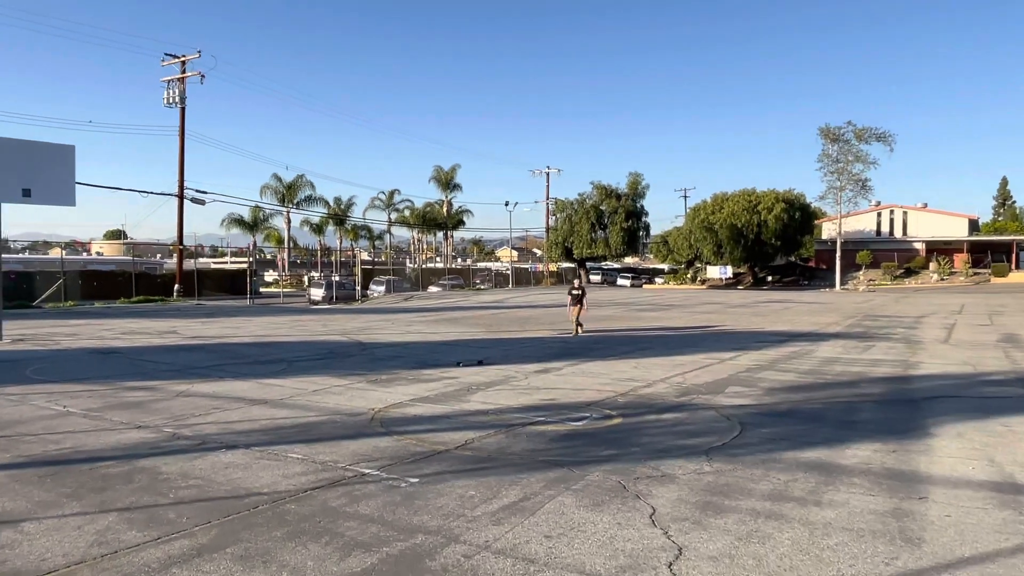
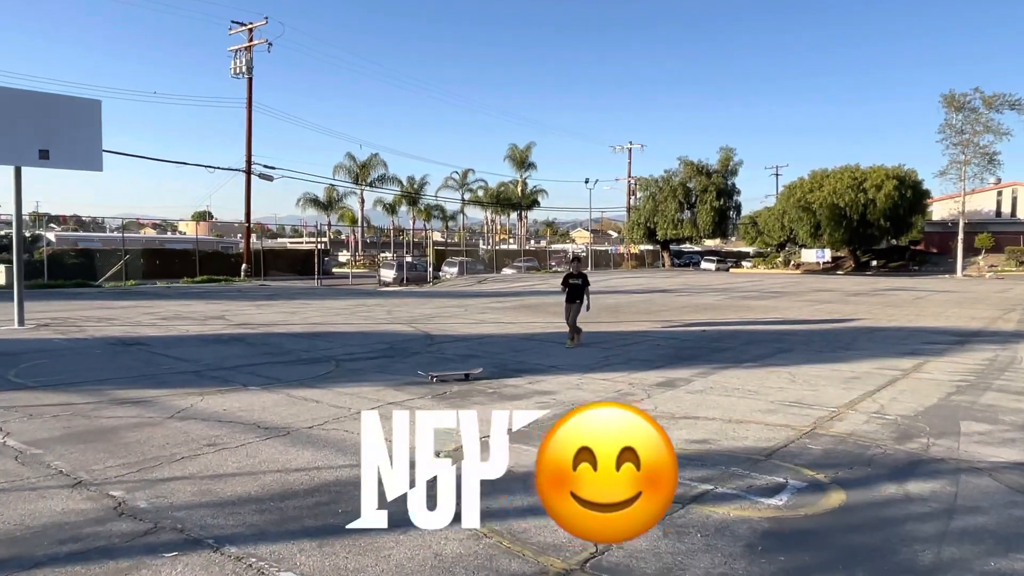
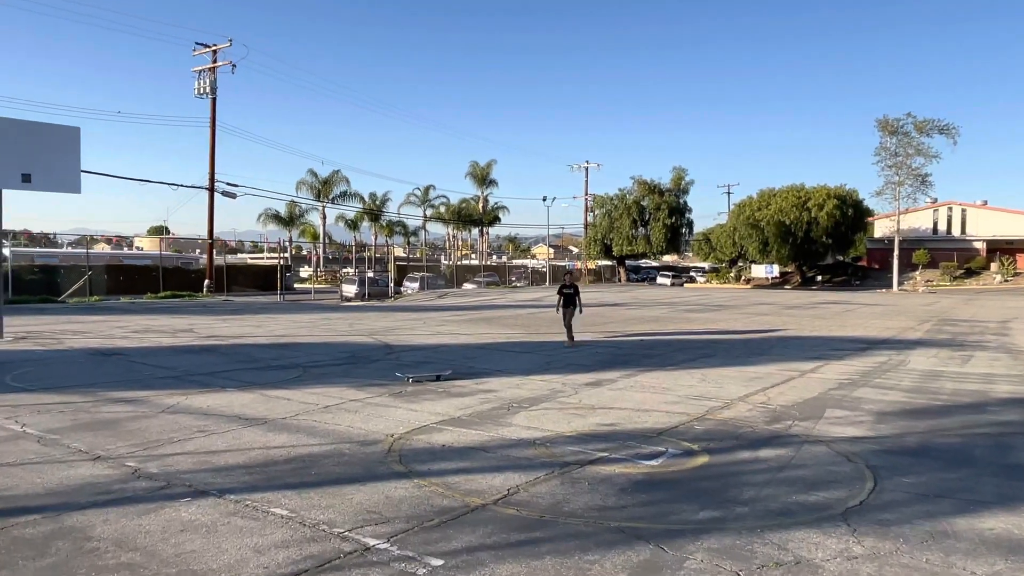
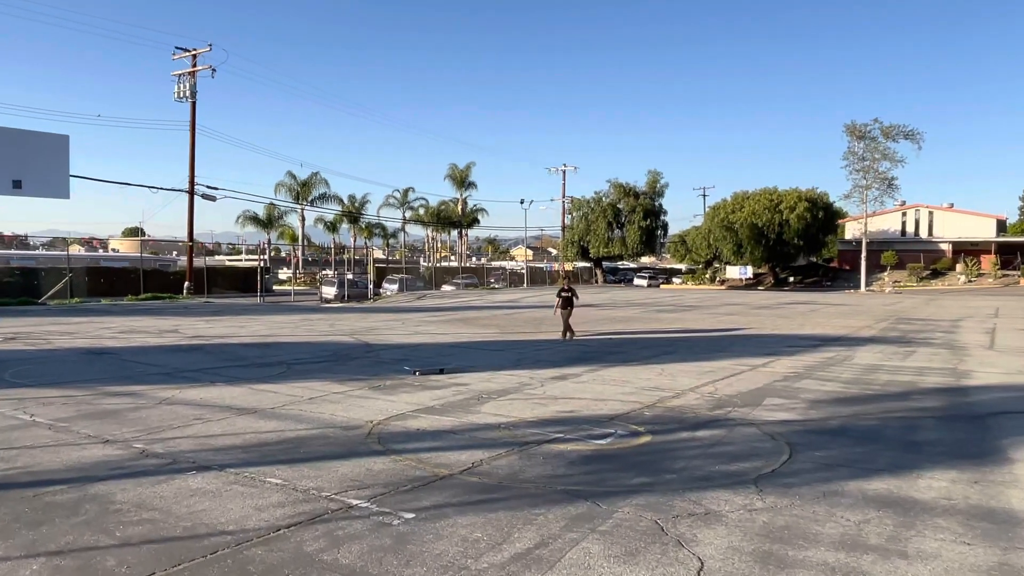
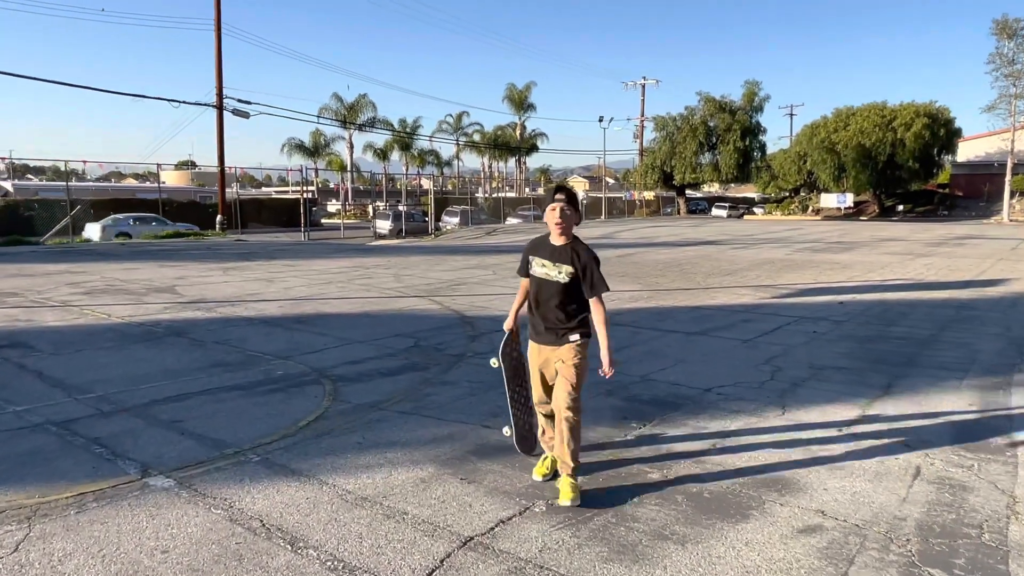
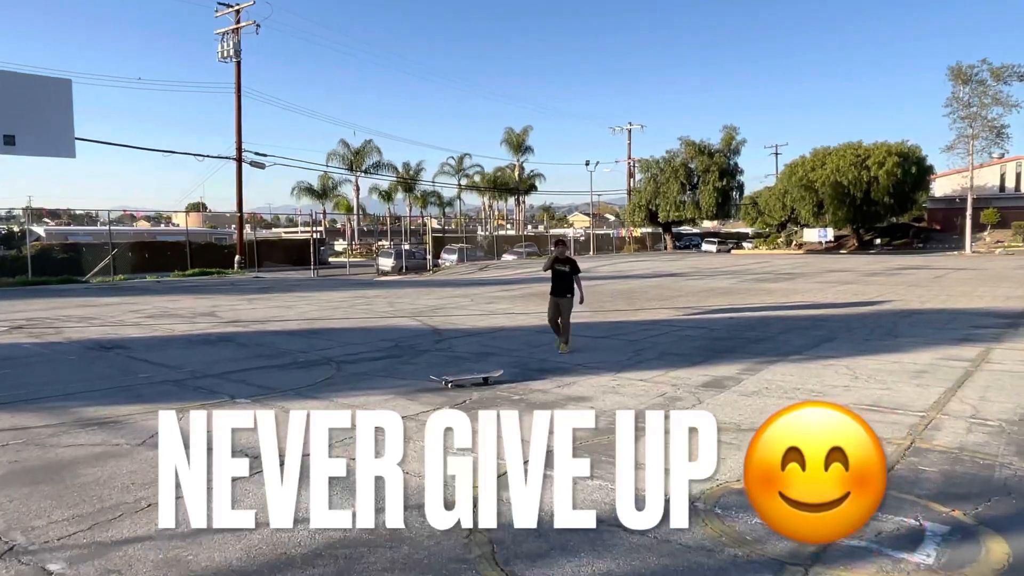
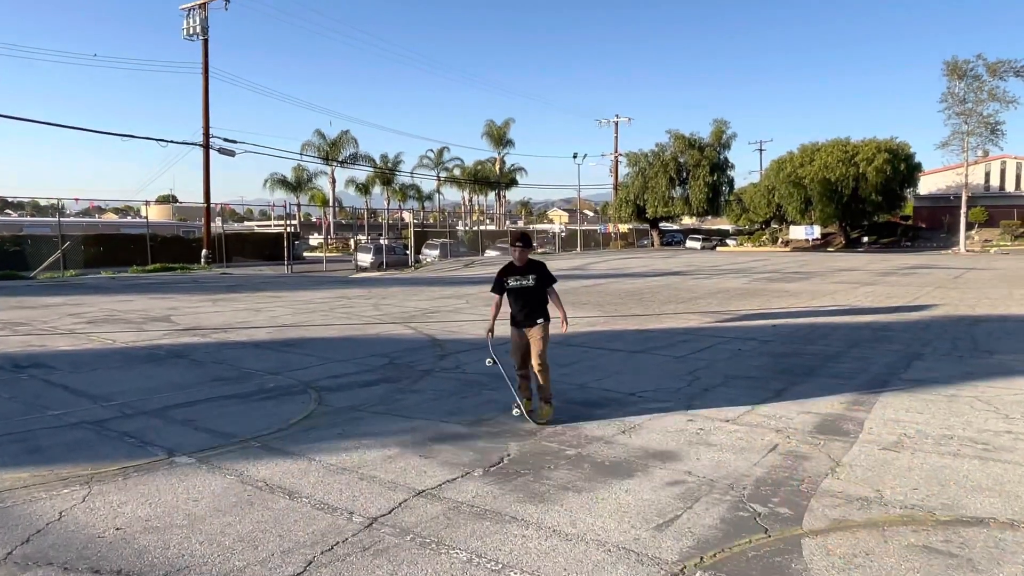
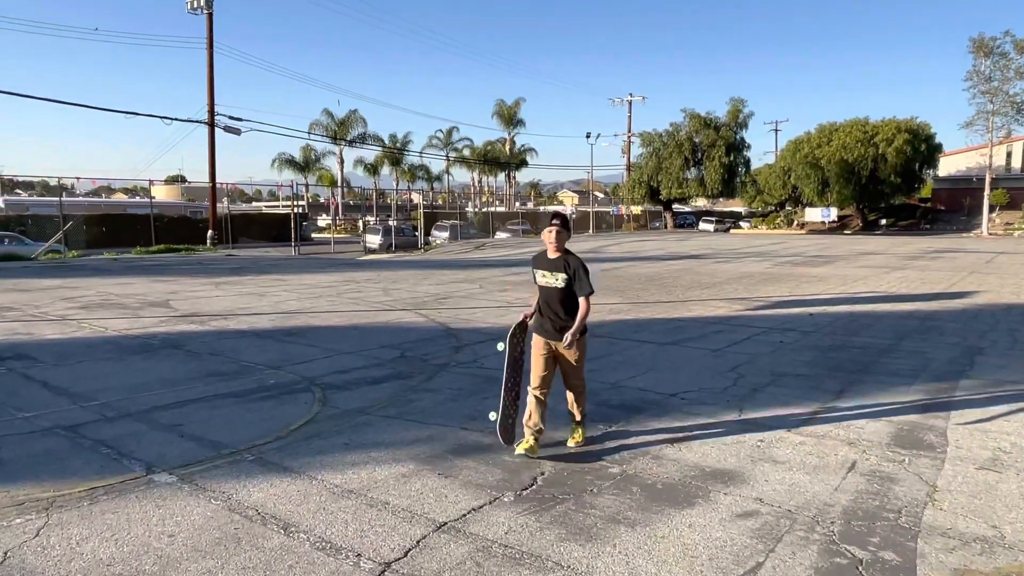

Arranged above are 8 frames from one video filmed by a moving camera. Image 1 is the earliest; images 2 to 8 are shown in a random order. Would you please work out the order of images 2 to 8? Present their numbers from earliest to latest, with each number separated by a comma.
4, 3, 2, 6, 7, 8, 5
